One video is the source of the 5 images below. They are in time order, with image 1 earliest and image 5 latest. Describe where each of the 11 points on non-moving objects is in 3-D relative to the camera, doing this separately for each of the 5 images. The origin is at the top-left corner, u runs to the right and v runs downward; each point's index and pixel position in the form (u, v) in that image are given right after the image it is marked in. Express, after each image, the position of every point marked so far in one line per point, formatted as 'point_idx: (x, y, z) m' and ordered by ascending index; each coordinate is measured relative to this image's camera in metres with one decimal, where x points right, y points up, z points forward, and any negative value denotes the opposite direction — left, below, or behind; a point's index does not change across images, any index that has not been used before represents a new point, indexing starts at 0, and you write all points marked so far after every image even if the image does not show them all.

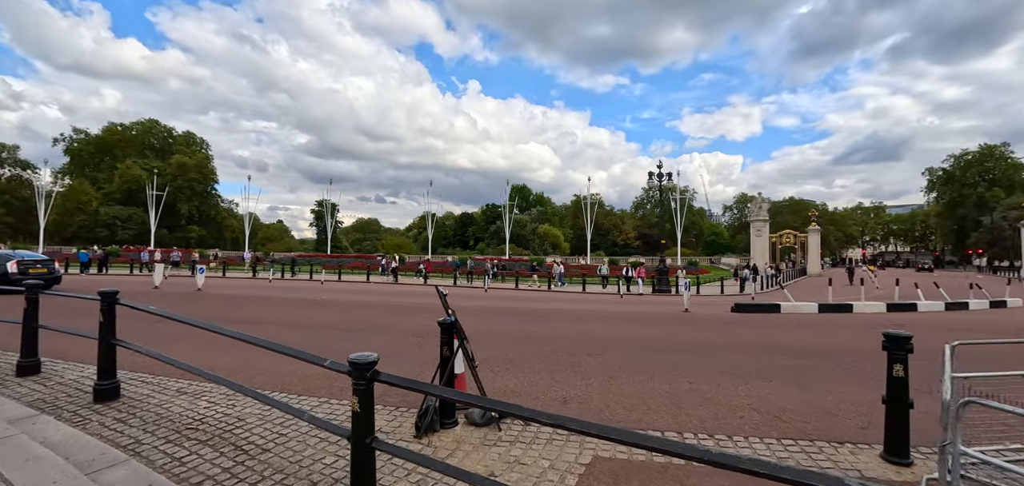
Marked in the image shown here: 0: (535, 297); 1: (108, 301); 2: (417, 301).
0: (+1.0, -2.3, +18.7) m
1: (-4.2, -0.6, +4.7) m
2: (-3.4, -2.1, +17.0) m
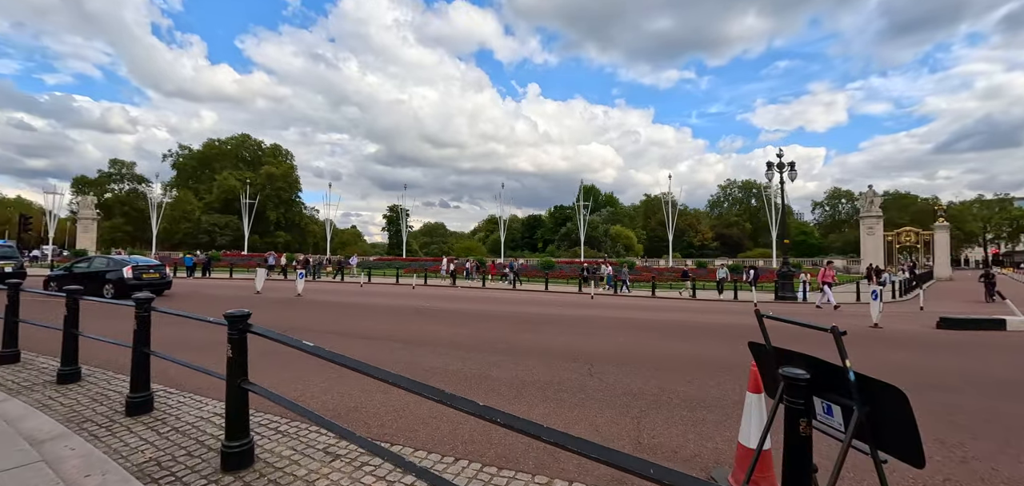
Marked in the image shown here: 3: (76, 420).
0: (+5.1, -2.3, +16.4) m
1: (-2.0, -0.6, +3.3) m
2: (+0.5, -2.1, +15.3) m
3: (-4.1, -1.7, +4.3) m
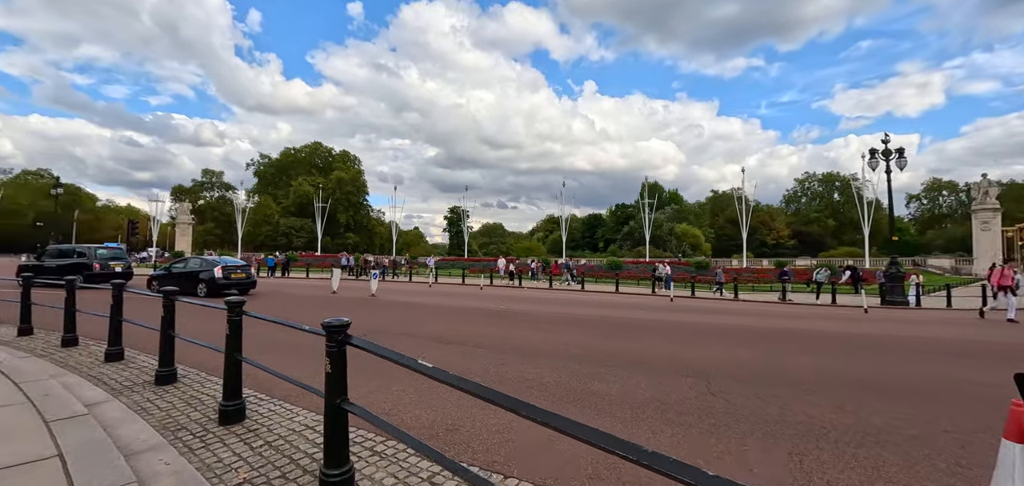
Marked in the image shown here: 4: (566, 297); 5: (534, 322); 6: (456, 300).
0: (+7.5, -2.2, +15.0) m
1: (-1.1, -0.6, +2.8) m
2: (+2.9, -2.1, +14.4) m
3: (-3.1, -1.7, +4.1) m
4: (+2.2, -2.2, +18.7) m
5: (+0.5, -1.9, +11.0) m
6: (-2.0, -2.0, +16.4) m
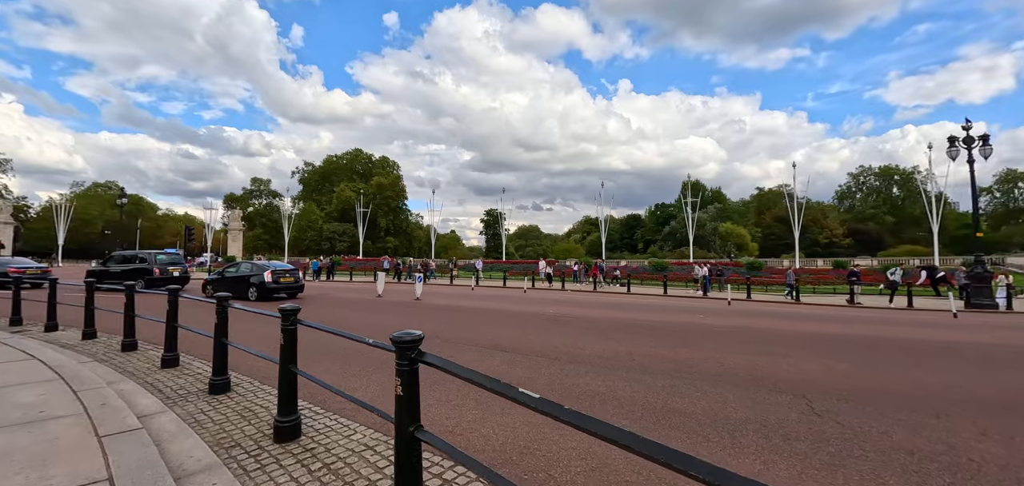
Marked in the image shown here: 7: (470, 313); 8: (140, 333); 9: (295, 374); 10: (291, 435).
0: (+9.0, -2.2, +13.8) m
1: (-0.5, -0.6, +2.4) m
2: (+4.3, -2.1, +13.7) m
3: (-2.4, -1.7, +3.9) m
4: (+4.0, -2.2, +17.9) m
5: (+1.7, -1.9, +10.4) m
6: (-0.4, -2.1, +16.0) m
7: (-1.2, -2.0, +12.7) m
8: (-7.5, -1.8, +9.2) m
9: (-1.8, -1.1, +3.8) m
10: (-1.9, -1.6, +3.9) m
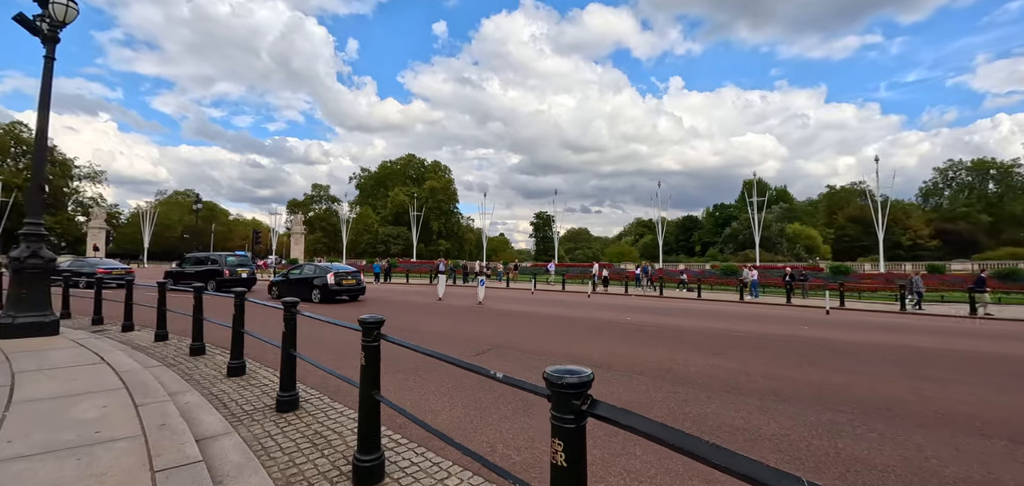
0: (+10.9, -2.2, +11.9) m
1: (+0.2, -0.6, +1.5) m
2: (+6.2, -2.1, +12.2) m
3: (-1.5, -1.7, +3.1) m
4: (+6.4, -2.3, +16.5) m
5: (+3.3, -1.9, +9.3) m
6: (+1.8, -2.1, +15.0) m
7: (+0.7, -2.0, +11.8) m
8: (-6.0, -1.8, +9.0) m
9: (-0.9, -1.1, +3.1) m
10: (-0.9, -1.6, +3.1) m
